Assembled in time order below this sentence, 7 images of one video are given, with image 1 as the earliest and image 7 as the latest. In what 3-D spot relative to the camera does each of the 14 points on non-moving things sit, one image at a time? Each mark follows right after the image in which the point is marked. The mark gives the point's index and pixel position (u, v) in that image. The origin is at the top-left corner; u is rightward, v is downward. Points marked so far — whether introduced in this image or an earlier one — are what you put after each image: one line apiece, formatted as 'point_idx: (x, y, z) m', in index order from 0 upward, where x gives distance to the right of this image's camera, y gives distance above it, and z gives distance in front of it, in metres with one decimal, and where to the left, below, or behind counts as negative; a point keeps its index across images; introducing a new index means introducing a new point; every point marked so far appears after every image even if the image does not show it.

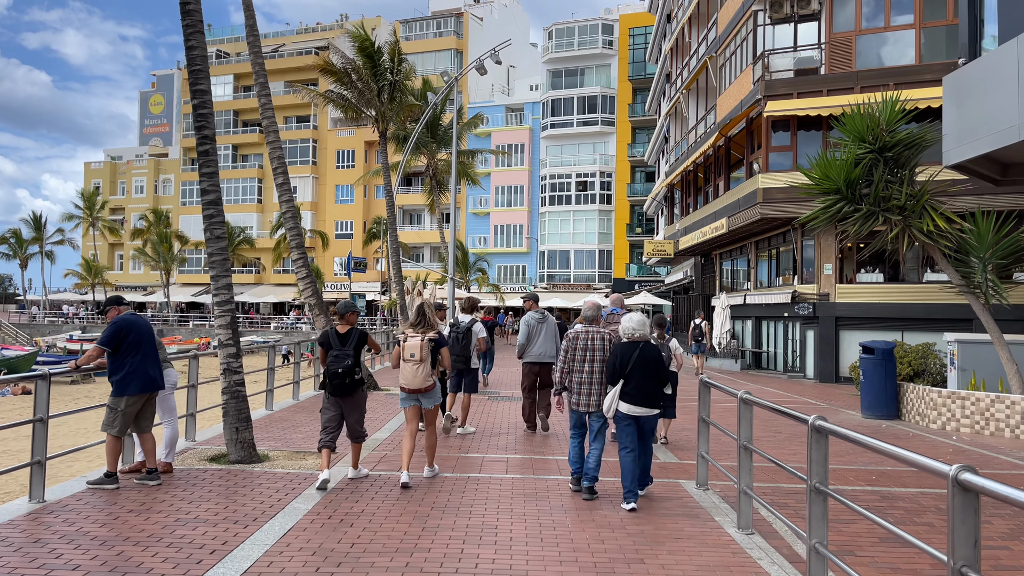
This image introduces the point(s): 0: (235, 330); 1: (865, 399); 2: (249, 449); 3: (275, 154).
0: (-2.8, -0.4, +7.5) m
1: (+5.4, -1.7, +11.6) m
2: (-2.6, -1.6, +7.3) m
3: (-4.2, +2.4, +13.3) m
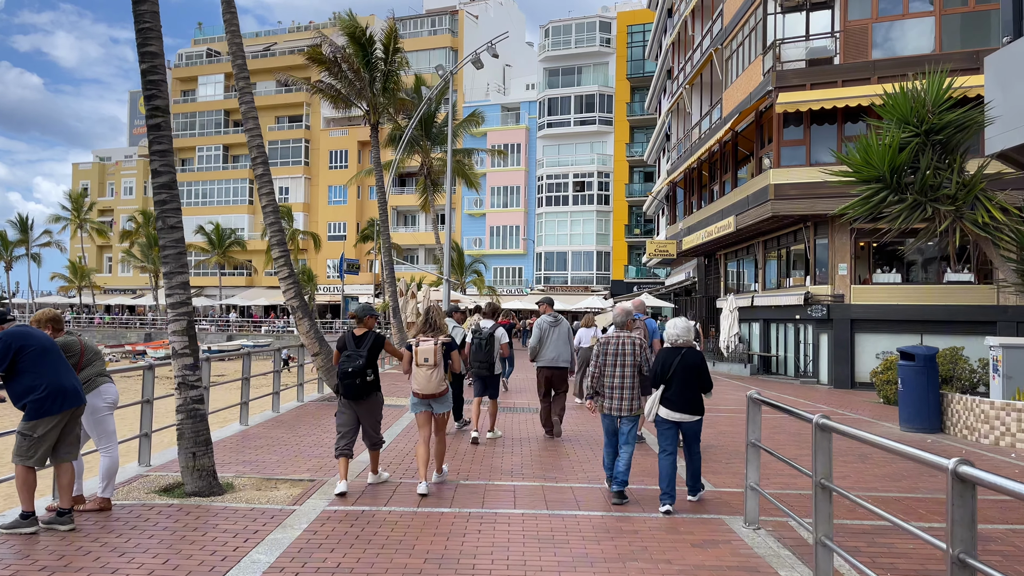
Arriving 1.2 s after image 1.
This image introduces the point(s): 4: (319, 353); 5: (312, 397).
0: (-2.7, -0.4, +6.3) m
1: (+5.5, -1.7, +10.5) m
2: (-2.5, -1.6, +6.2) m
3: (-4.2, +2.4, +12.2) m
4: (-3.1, -1.1, +12.2) m
5: (-3.5, -1.9, +13.1) m
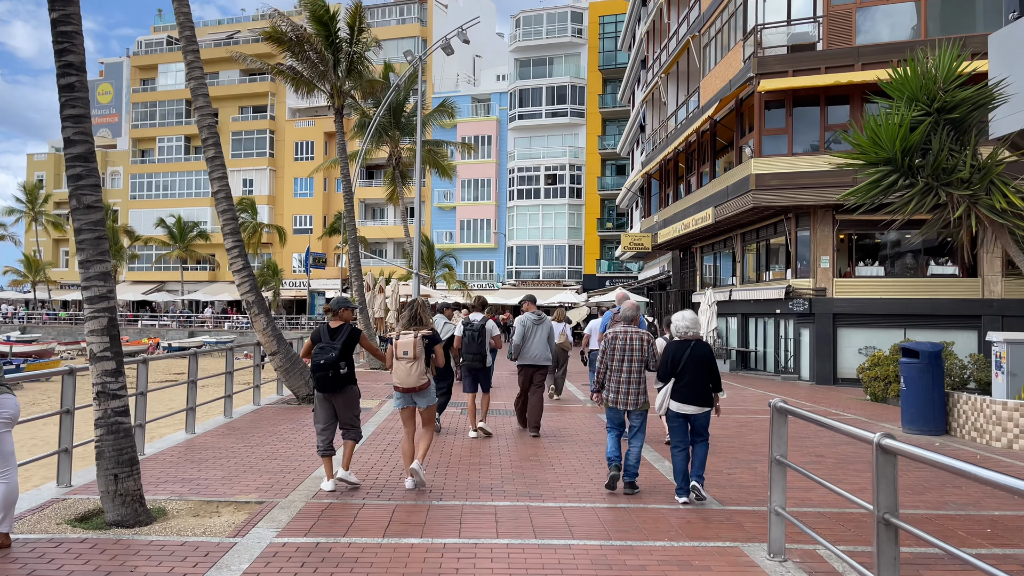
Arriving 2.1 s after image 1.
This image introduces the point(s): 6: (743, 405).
0: (-2.8, -0.4, +5.3) m
1: (+5.2, -1.6, +9.8) m
2: (-2.6, -1.5, +5.2) m
3: (-4.6, +2.5, +11.1) m
4: (-3.5, -1.0, +11.2) m
5: (-3.9, -1.8, +12.1) m
6: (+4.0, -2.0, +13.0) m
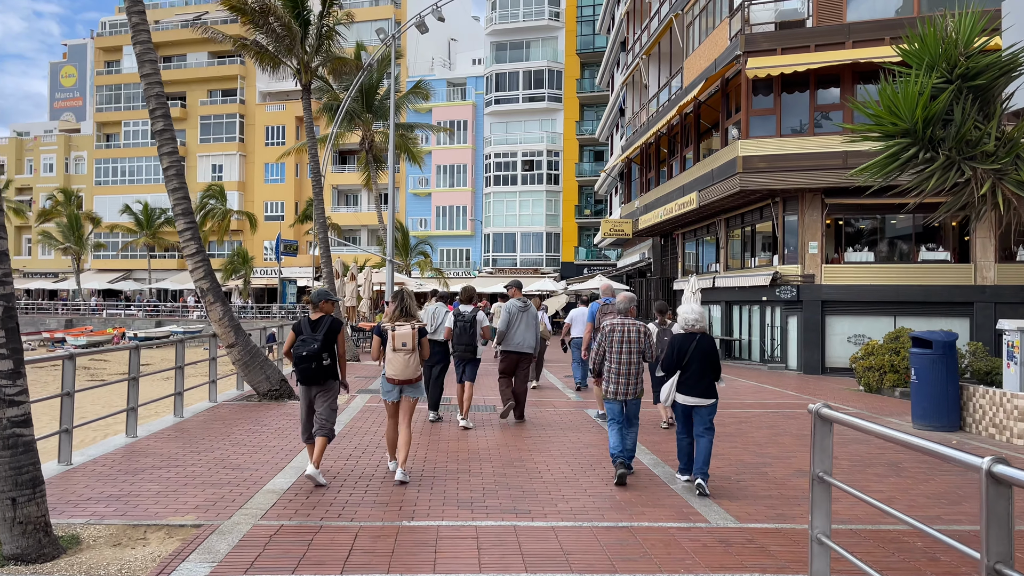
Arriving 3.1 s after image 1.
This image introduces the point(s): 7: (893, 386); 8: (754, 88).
0: (-2.9, -0.3, +4.4) m
1: (+4.9, -1.4, +9.1) m
2: (-2.7, -1.4, +4.3) m
3: (-4.8, +2.6, +10.1) m
4: (-3.8, -0.8, +10.2) m
5: (-4.2, -1.6, +11.1) m
6: (+3.6, -1.8, +12.3) m
7: (+7.4, -1.9, +14.5) m
8: (+6.4, +5.2, +19.7) m
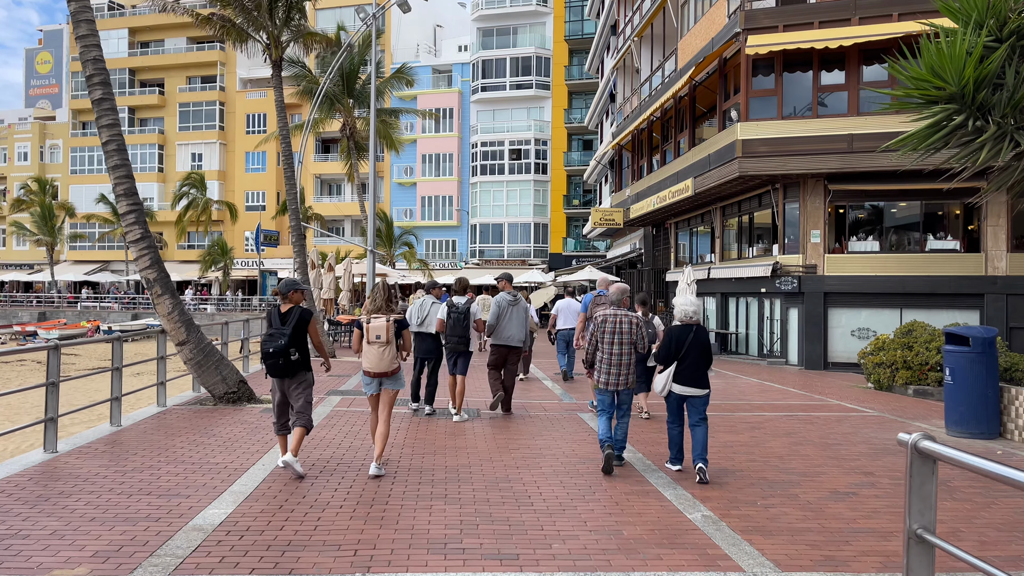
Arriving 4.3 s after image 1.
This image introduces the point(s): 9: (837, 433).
0: (-3.0, -0.2, +3.3) m
1: (+4.8, -1.3, +8.2) m
2: (-2.8, -1.4, +3.2) m
3: (-5.0, +2.7, +8.9) m
4: (-4.0, -0.7, +9.1) m
5: (-4.4, -1.5, +10.0) m
6: (+3.4, -1.7, +11.3) m
7: (+7.1, -1.7, +13.5) m
8: (+6.0, +5.5, +18.7) m
9: (+3.6, -1.6, +8.3) m
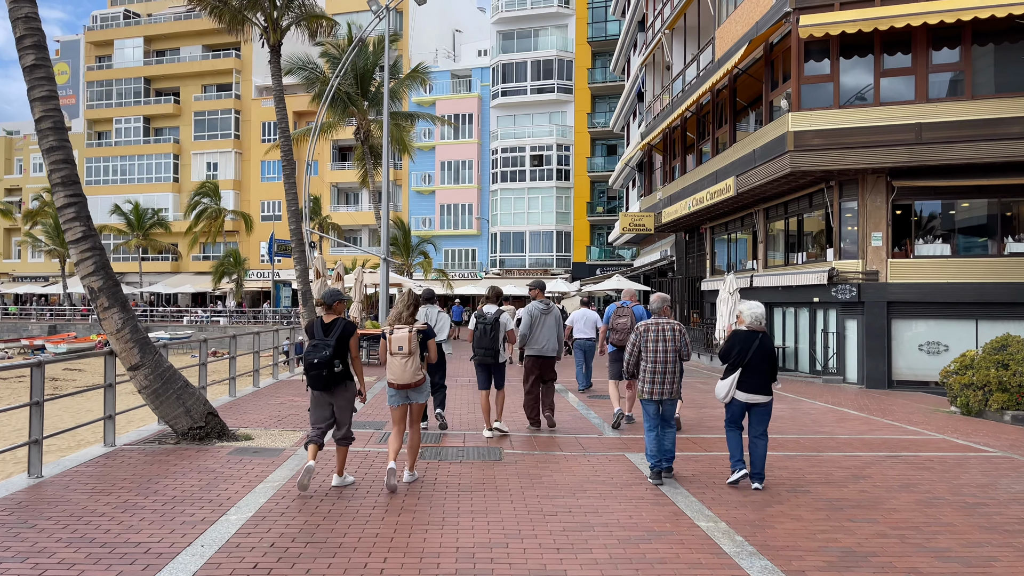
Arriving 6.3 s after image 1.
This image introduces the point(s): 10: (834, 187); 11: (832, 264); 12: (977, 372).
0: (-2.9, -0.2, +1.5) m
1: (+5.1, -1.4, +6.2) m
2: (-2.6, -1.4, +1.4) m
3: (-4.7, +2.6, +7.2) m
4: (-3.7, -0.8, +7.4) m
5: (-4.1, -1.6, +8.2) m
6: (+3.8, -1.8, +9.3) m
7: (+7.5, -1.9, +11.5) m
8: (+6.6, +5.3, +16.7) m
9: (+3.9, -1.7, +6.3) m
10: (+7.3, +2.3, +17.0) m
11: (+7.3, +0.6, +17.1) m
12: (+7.4, -1.3, +11.9) m
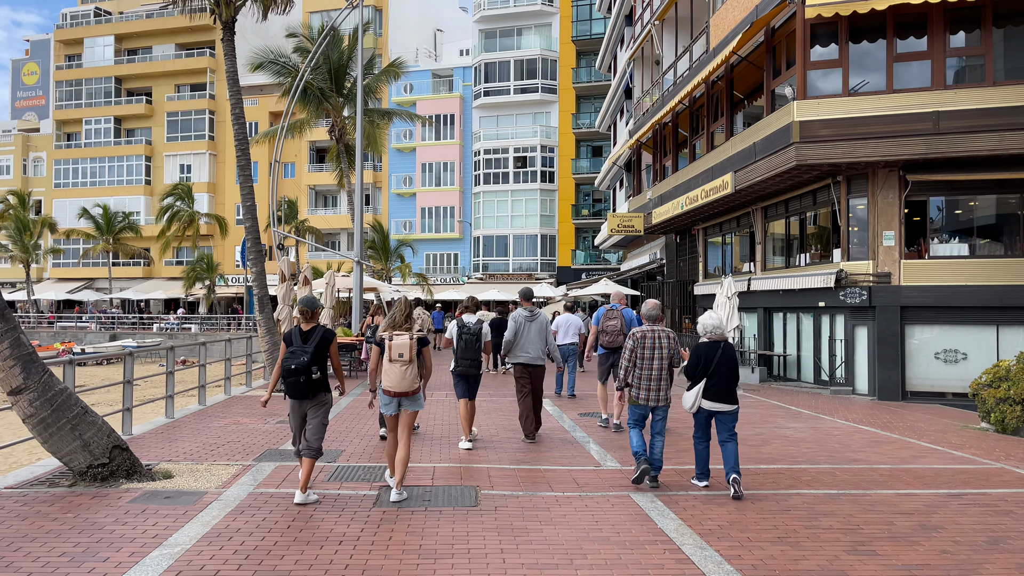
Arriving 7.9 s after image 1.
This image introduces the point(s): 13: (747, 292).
0: (-2.9, -0.2, 0.0) m
1: (+4.9, -1.4, +4.9) m
2: (-2.7, -1.4, -0.1) m
3: (-4.9, +2.6, +5.7) m
4: (-3.8, -0.8, +5.9) m
5: (-4.3, -1.6, +6.7) m
6: (+3.6, -1.8, +8.0) m
7: (+7.3, -1.9, +10.2) m
8: (+6.2, +5.2, +15.5) m
9: (+3.7, -1.7, +5.0) m
10: (+7.0, +2.2, +15.8) m
11: (+6.9, +0.5, +15.8) m
12: (+7.2, -1.4, +10.6) m
13: (+6.2, -0.1, +19.9) m
